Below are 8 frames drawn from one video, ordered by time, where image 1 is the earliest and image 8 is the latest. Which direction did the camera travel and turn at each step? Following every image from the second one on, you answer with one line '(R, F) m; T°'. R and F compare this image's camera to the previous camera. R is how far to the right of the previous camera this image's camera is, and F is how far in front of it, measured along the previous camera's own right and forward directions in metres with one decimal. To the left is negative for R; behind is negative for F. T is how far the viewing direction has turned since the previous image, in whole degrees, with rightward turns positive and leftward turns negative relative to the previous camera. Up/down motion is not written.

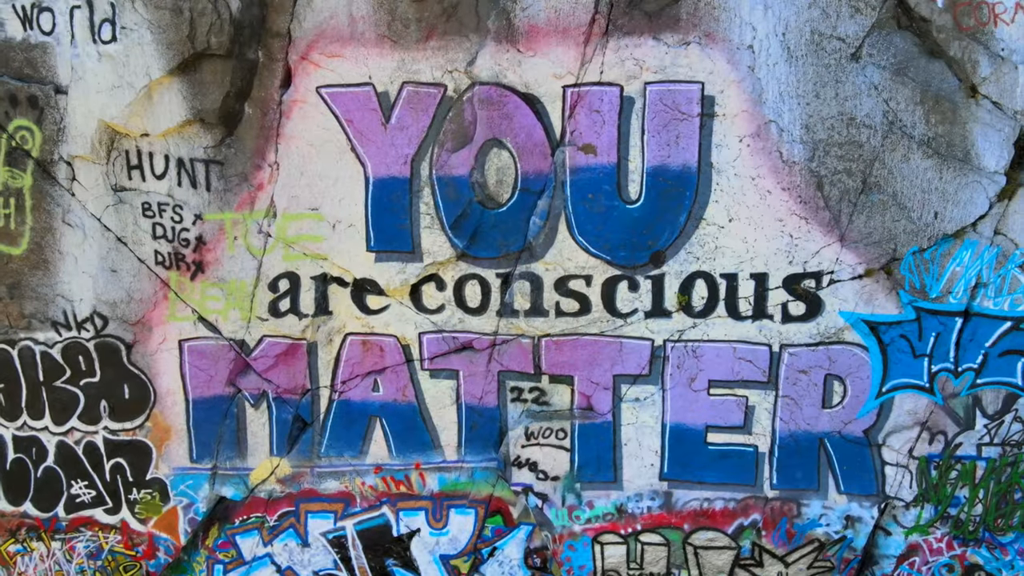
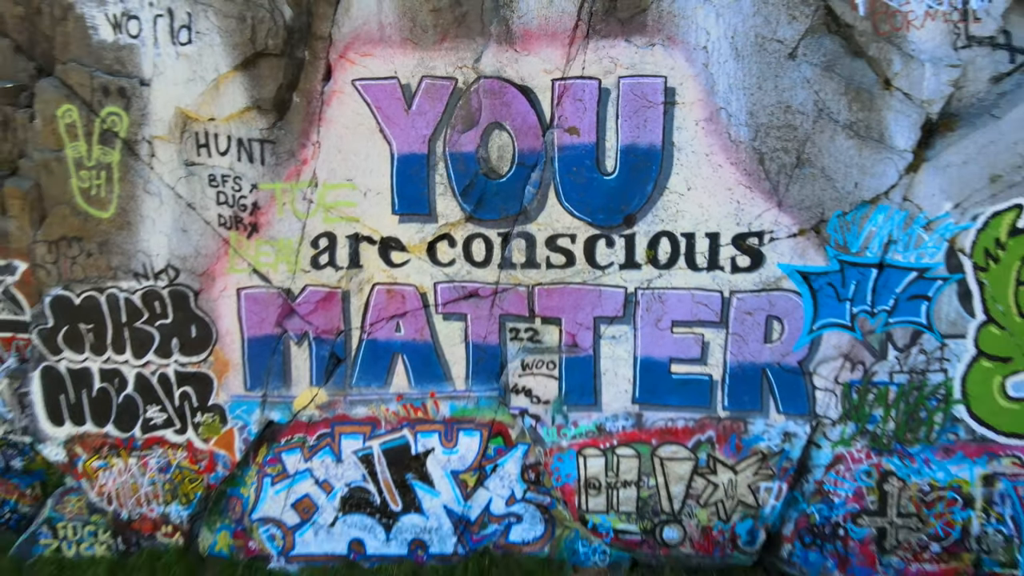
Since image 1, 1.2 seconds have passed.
(0.0, -0.7) m; 0°
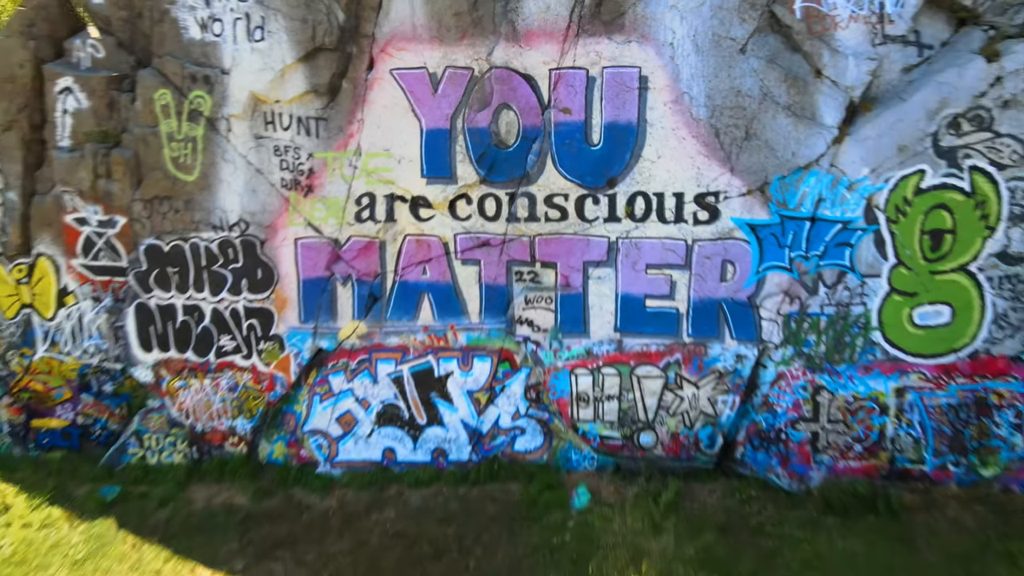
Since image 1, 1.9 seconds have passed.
(0.0, -1.0) m; 0°
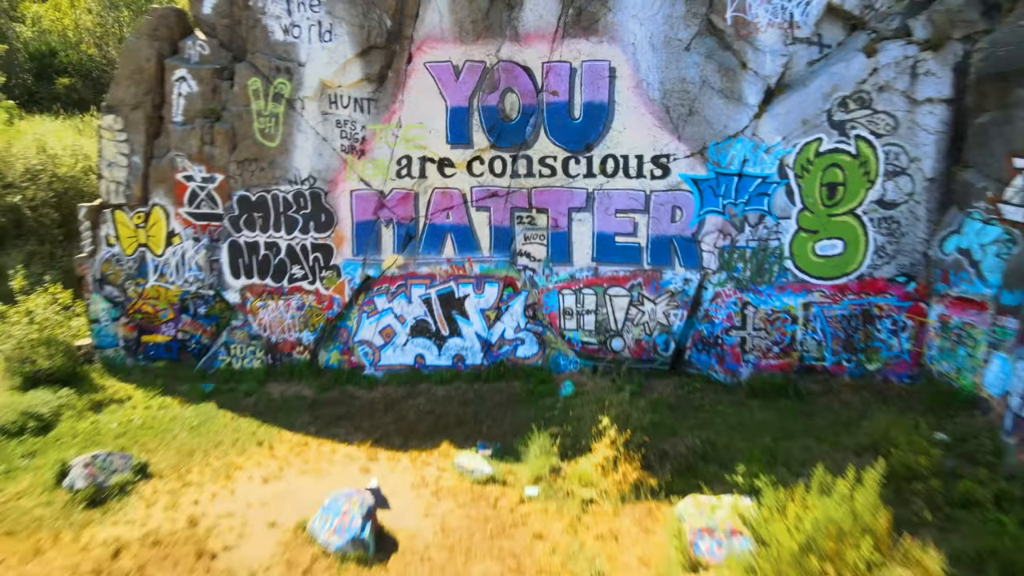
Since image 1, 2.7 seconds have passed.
(0.0, -1.6) m; 0°
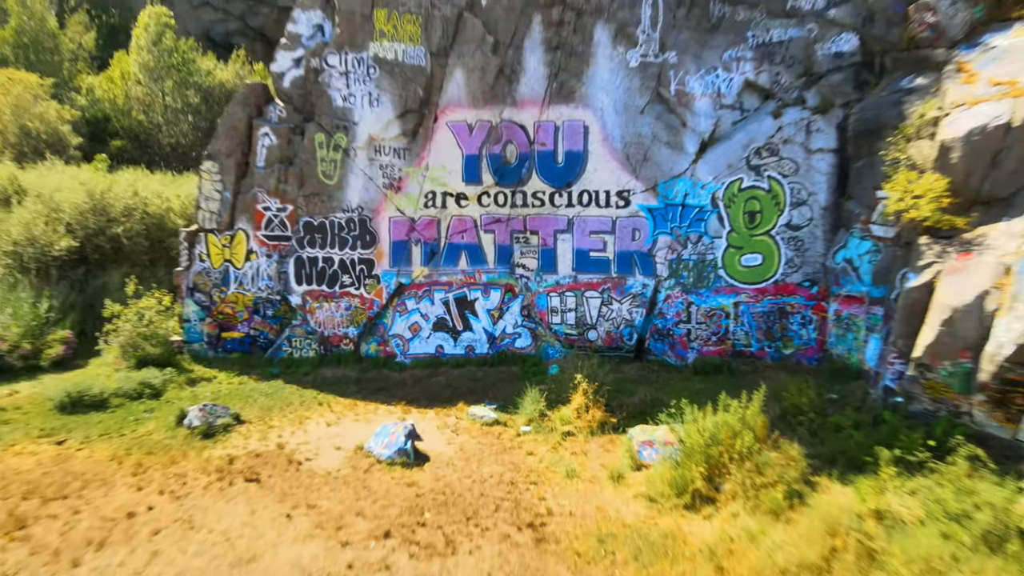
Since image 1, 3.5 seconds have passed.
(0.0, -2.0) m; 0°
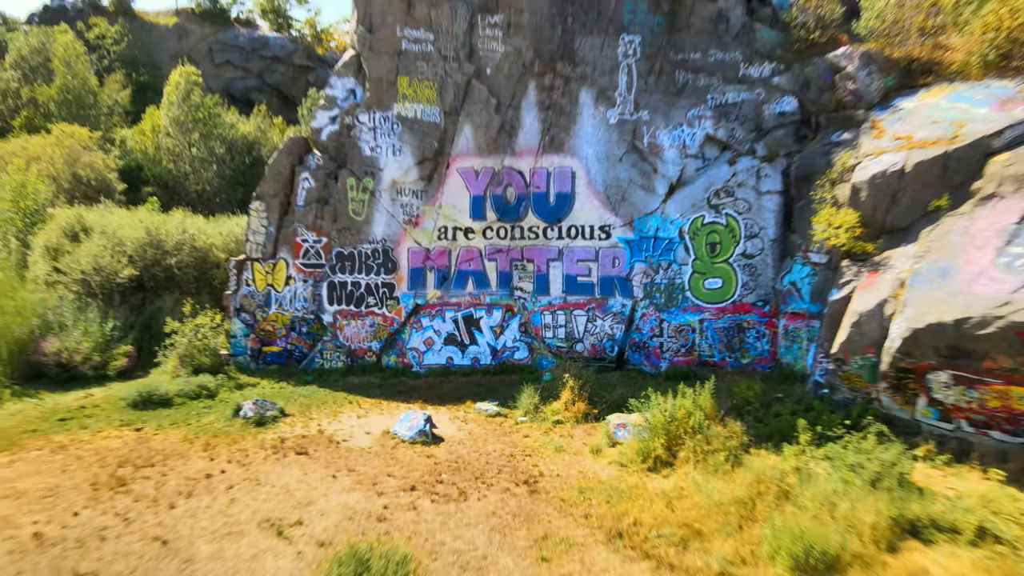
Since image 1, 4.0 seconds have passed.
(0.0, -1.6) m; 0°
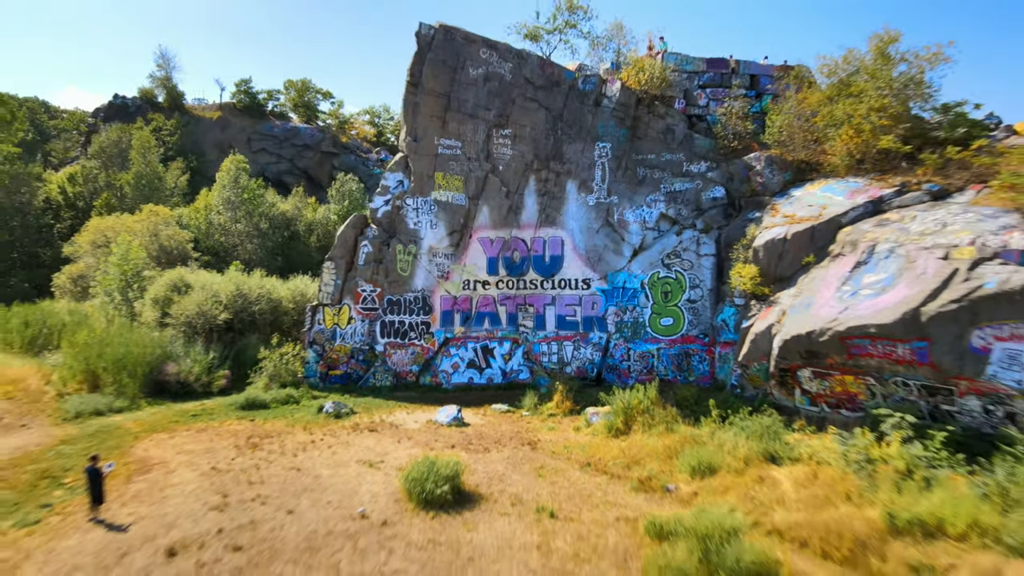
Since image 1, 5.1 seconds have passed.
(-0.1, -3.6) m; 0°
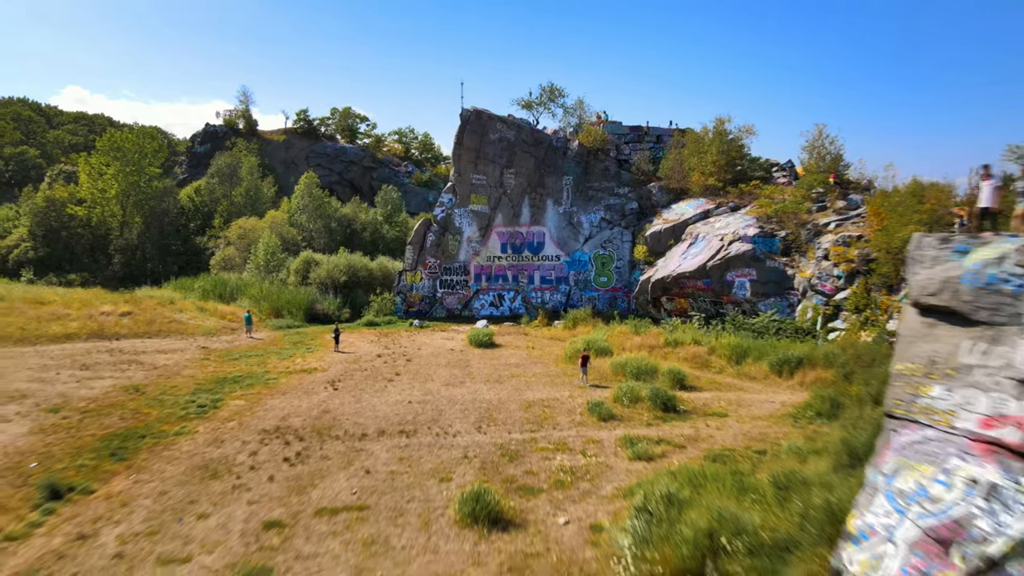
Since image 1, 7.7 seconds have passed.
(-0.1, -10.4) m; 0°
